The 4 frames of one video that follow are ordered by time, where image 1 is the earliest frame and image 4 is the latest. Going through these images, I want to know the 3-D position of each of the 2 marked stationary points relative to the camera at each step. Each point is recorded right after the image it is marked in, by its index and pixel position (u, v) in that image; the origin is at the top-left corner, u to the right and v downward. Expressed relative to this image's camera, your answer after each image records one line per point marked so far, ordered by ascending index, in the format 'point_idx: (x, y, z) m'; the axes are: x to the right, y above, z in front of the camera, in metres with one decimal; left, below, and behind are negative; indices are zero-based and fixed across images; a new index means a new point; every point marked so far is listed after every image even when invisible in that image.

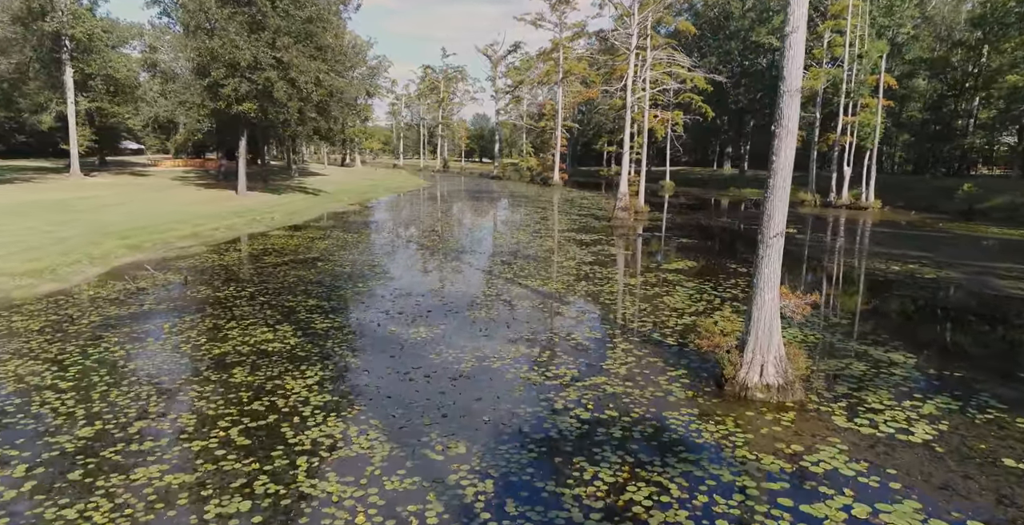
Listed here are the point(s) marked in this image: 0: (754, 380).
0: (+2.8, -1.4, +7.3) m
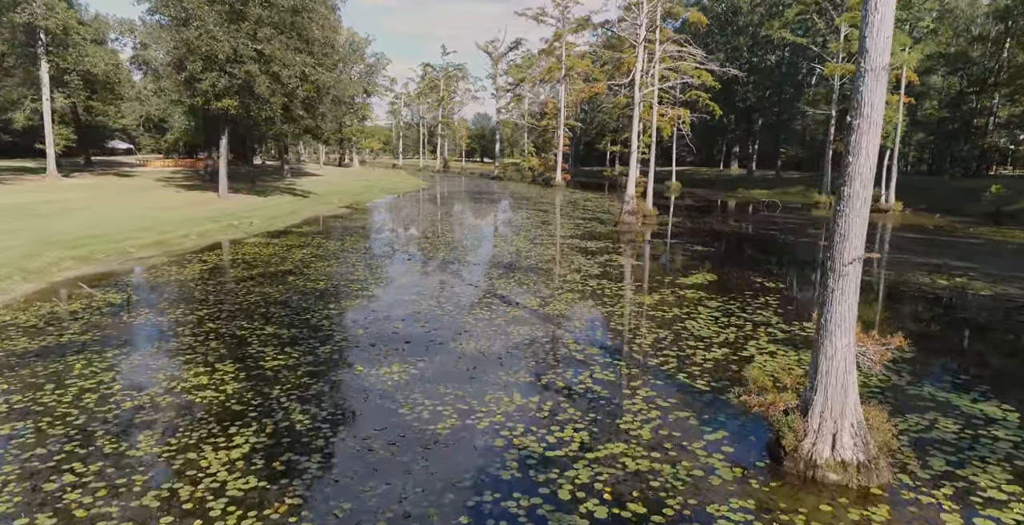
0: (+2.7, -1.7, +5.4) m
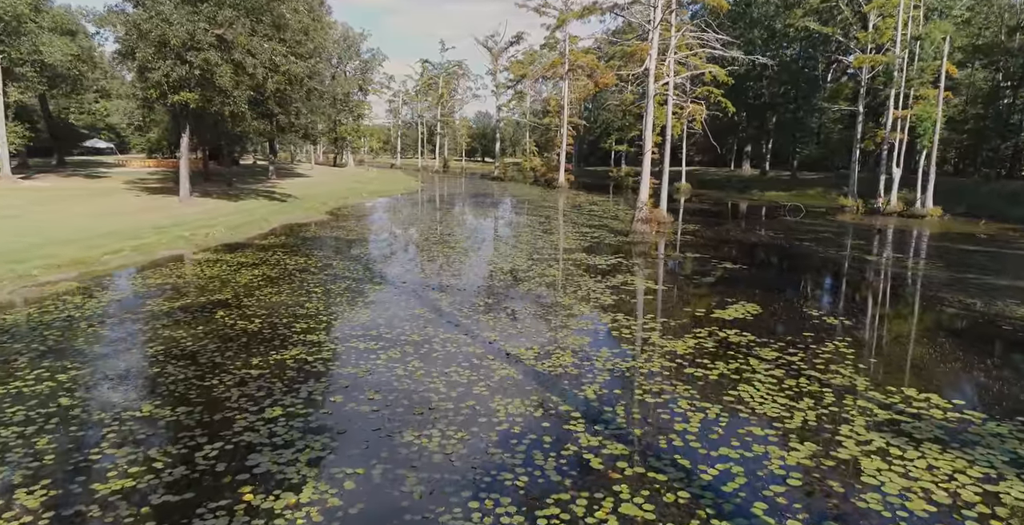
0: (+2.5, -2.2, +2.4) m
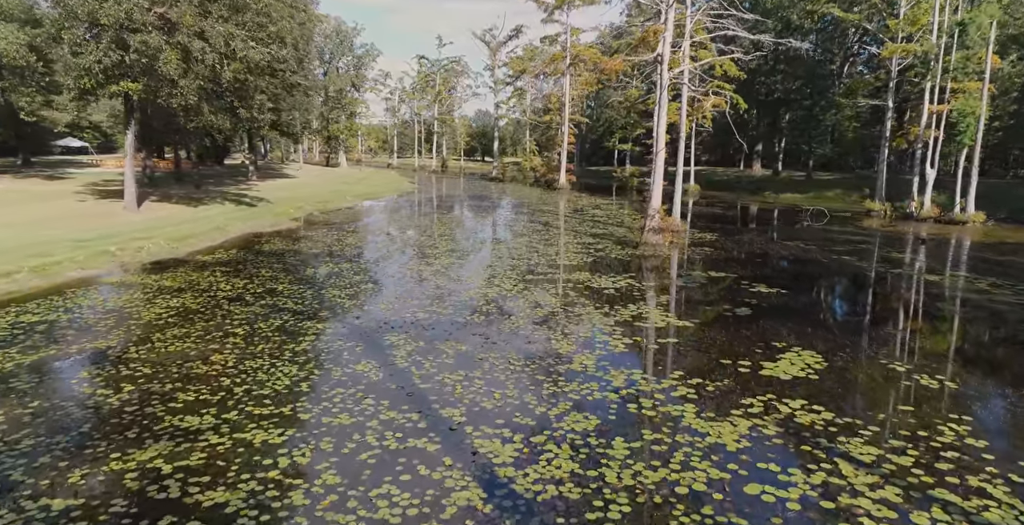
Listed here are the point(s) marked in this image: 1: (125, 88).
0: (+2.2, -2.7, -0.7) m
1: (-11.3, +5.0, +18.2) m
